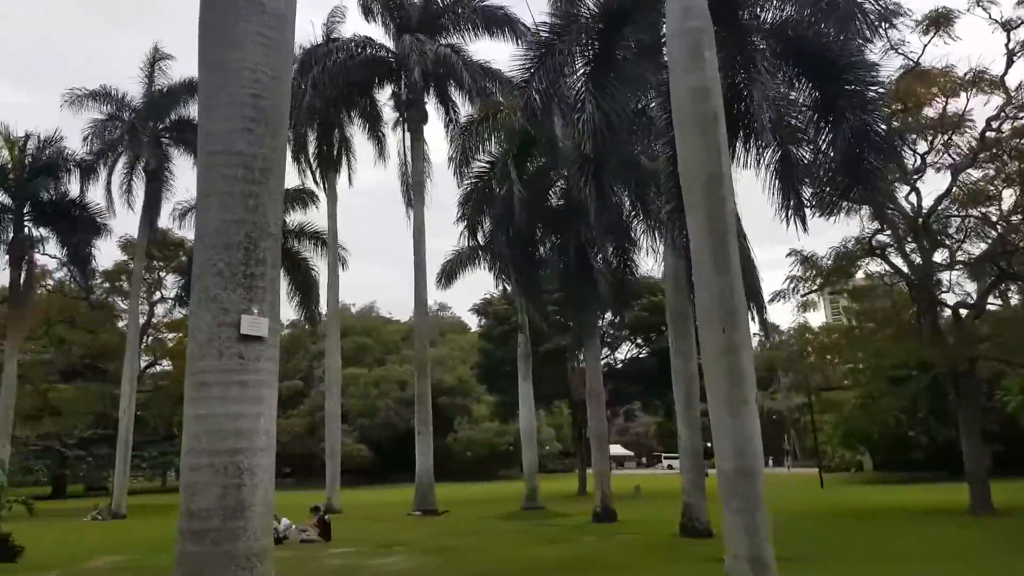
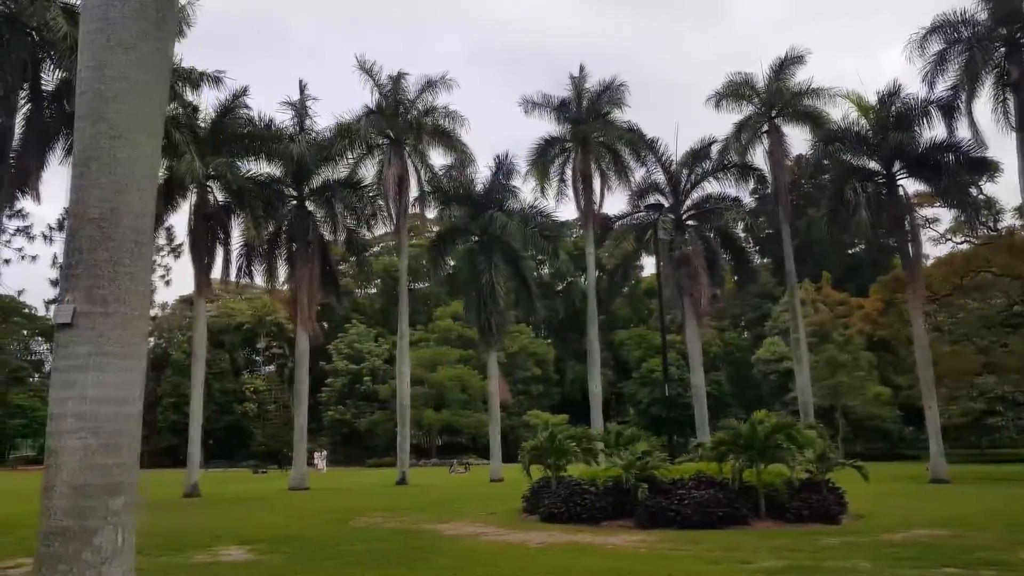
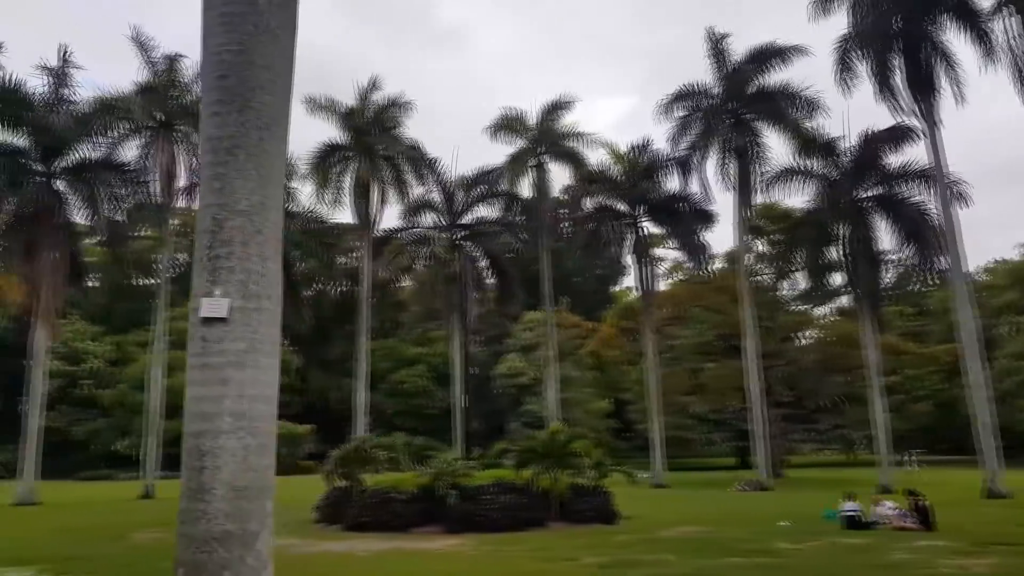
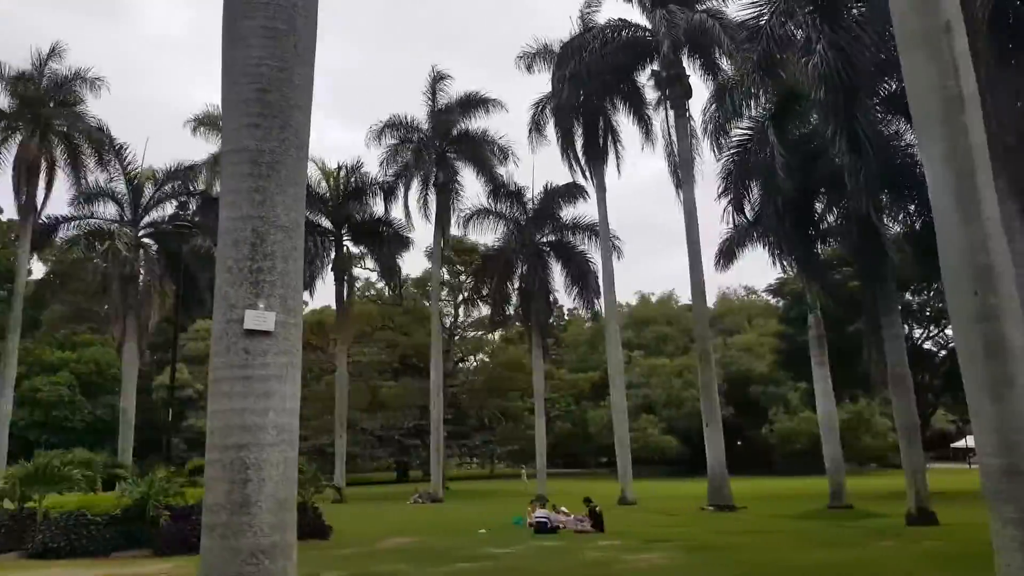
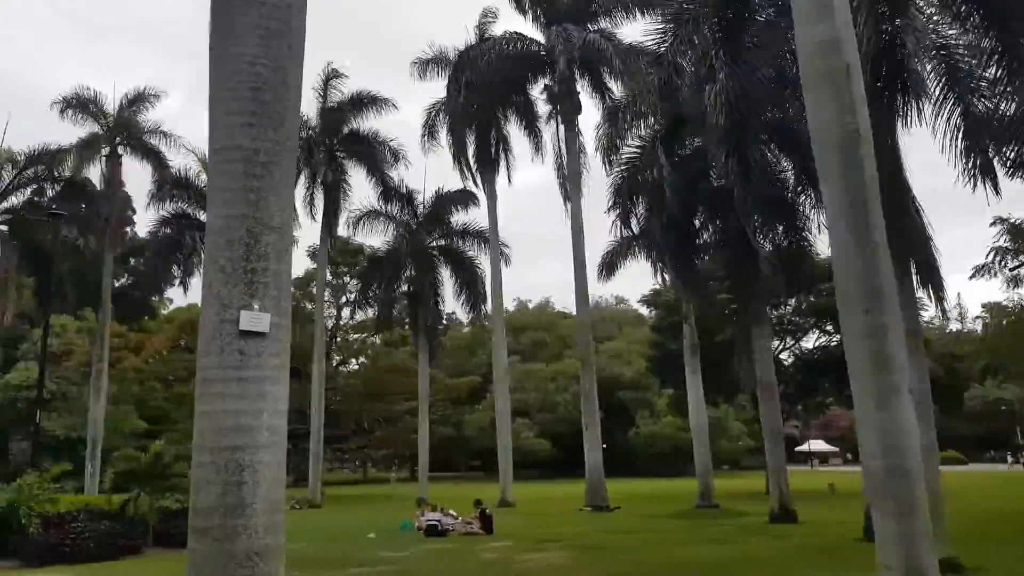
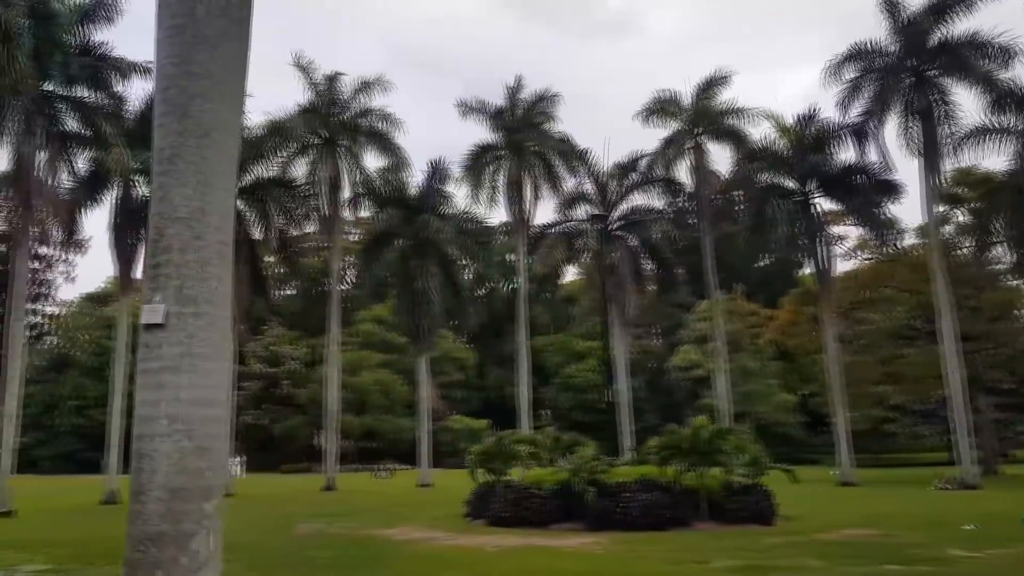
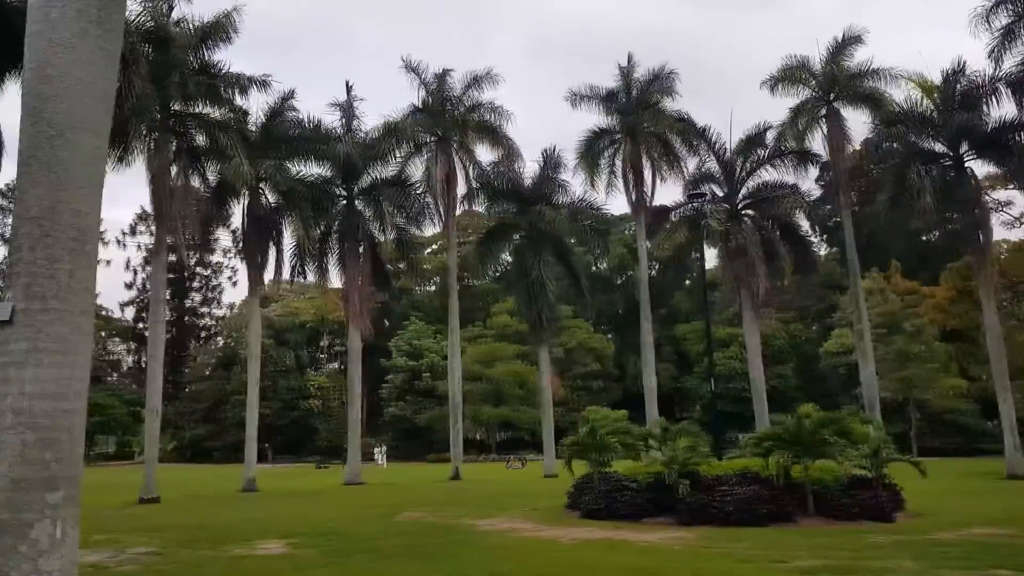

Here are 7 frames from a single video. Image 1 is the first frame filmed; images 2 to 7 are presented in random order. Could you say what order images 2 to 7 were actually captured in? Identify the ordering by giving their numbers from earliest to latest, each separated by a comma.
5, 4, 3, 6, 2, 7
